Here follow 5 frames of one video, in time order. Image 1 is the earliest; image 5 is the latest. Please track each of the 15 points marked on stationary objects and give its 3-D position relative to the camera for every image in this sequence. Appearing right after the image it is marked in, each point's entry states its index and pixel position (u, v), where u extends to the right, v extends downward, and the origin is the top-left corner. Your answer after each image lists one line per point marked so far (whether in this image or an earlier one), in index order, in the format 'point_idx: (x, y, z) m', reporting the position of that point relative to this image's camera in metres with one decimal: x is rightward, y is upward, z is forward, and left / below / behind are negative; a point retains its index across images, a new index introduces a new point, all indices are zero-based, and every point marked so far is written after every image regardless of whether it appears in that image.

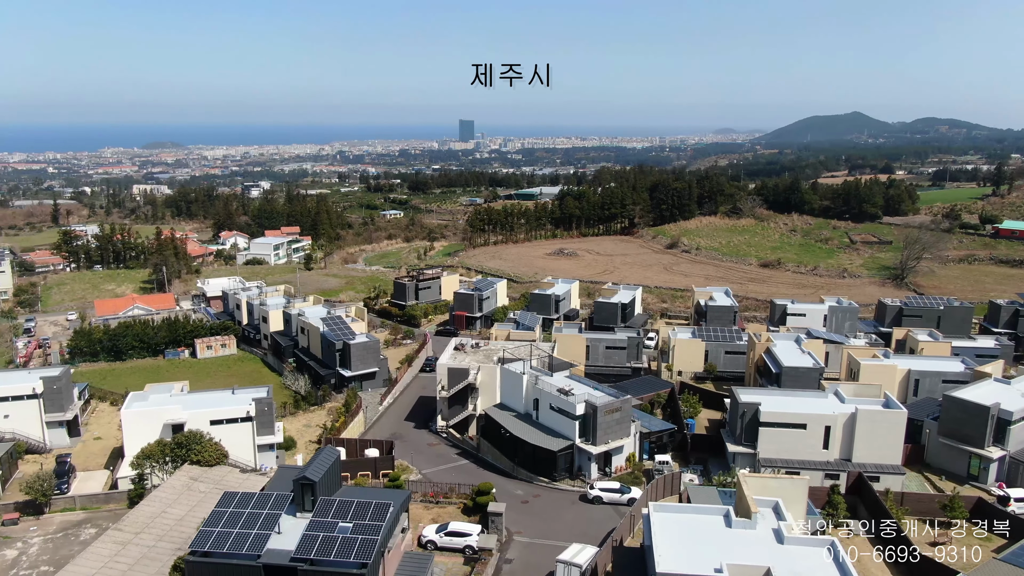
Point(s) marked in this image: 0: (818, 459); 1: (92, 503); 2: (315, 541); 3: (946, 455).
0: (+6.7, -3.7, +17.0) m
1: (-8.5, -4.3, +15.5) m
2: (-2.7, -3.5, +10.6) m
3: (+10.0, -3.9, +17.9) m
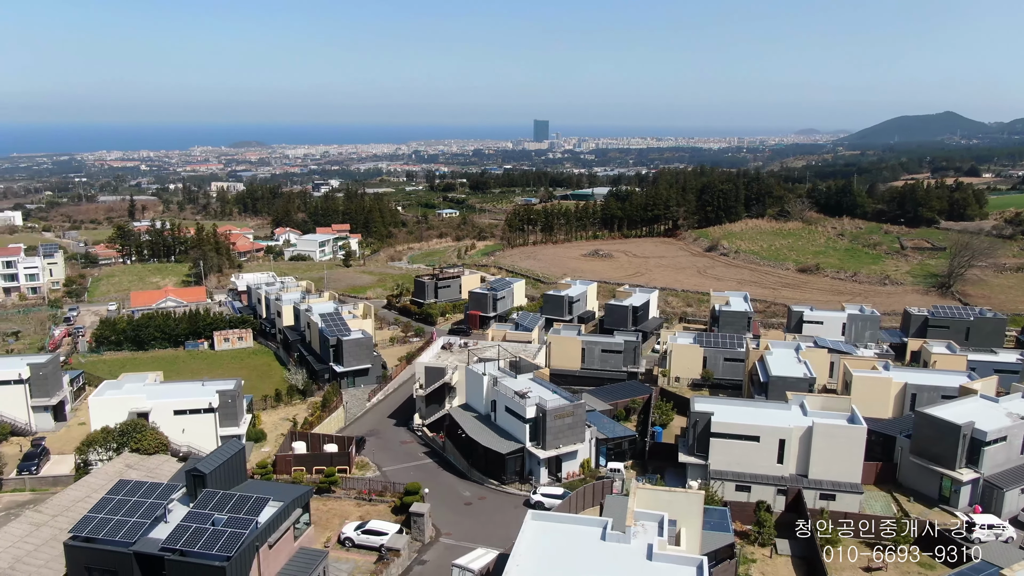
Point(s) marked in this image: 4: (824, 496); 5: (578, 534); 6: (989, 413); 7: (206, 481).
0: (+5.5, -3.9, +16.2) m
1: (-9.8, -4.1, +16.2) m
2: (-4.6, -3.4, +10.8) m
3: (+8.8, -4.1, +16.8) m
4: (+6.4, -4.2, +15.8) m
5: (+0.9, -3.4, +10.8) m
6: (+10.5, -2.7, +16.9) m
7: (-4.8, -3.0, +12.0) m
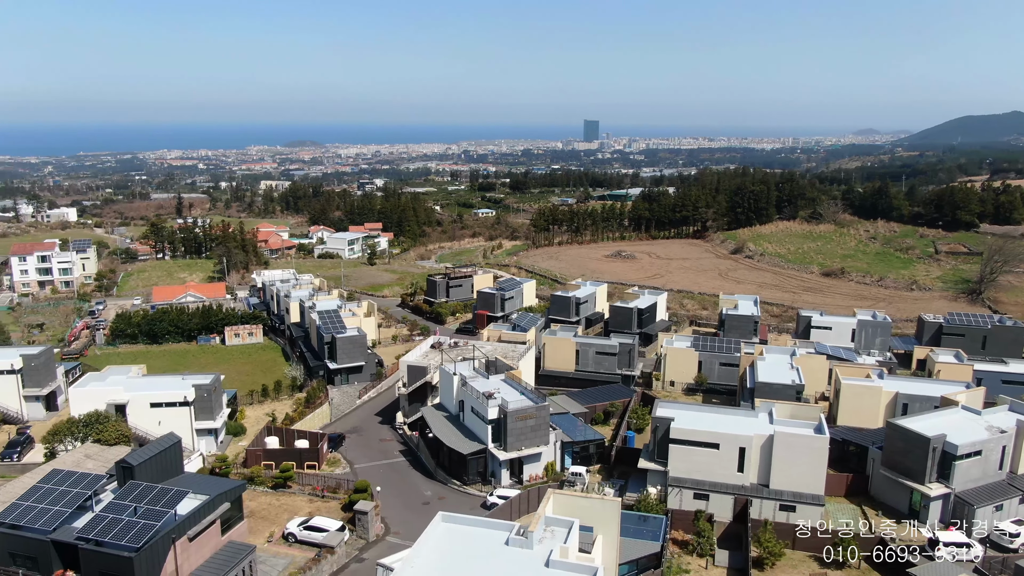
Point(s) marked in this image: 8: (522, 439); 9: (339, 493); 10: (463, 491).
0: (+4.5, -4.0, +15.8) m
1: (-10.8, -4.0, +16.7) m
2: (-5.8, -3.3, +11.0) m
3: (+7.9, -4.2, +16.2) m
4: (+5.4, -4.3, +15.3) m
5: (-0.4, -3.4, +10.6) m
6: (+9.5, -2.9, +16.2) m
7: (-6.0, -2.9, +12.2) m
8: (+0.2, -3.4, +17.3) m
9: (-3.6, -4.2, +16.0) m
10: (-1.1, -4.6, +17.5) m
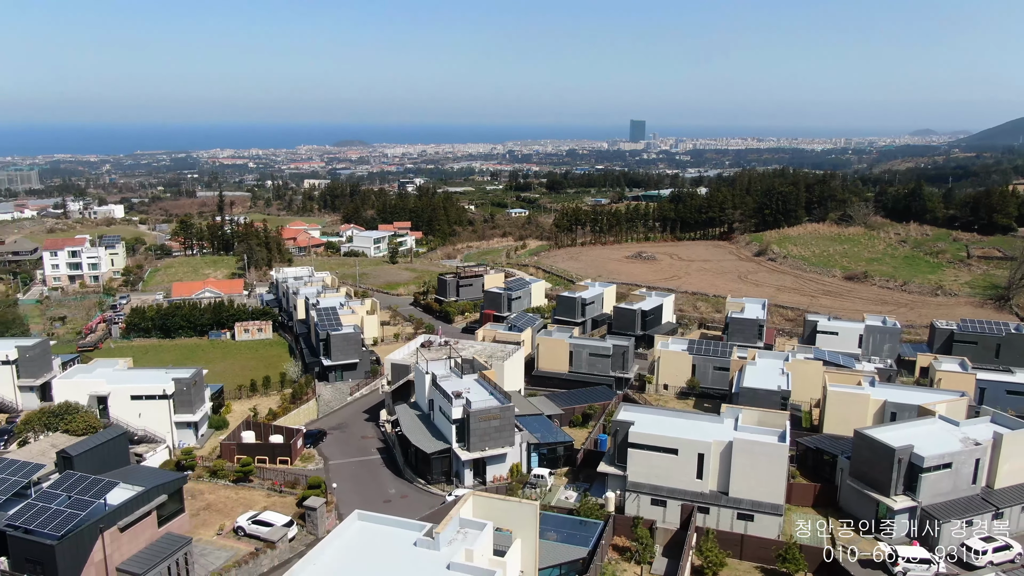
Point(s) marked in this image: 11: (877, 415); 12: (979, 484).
0: (+3.6, -4.0, +15.5) m
1: (-11.6, -3.8, +17.3) m
2: (-7.0, -3.3, +11.3) m
3: (+7.0, -4.3, +15.7) m
4: (+4.4, -4.4, +14.9) m
5: (-1.6, -3.4, +10.6) m
6: (+8.6, -3.0, +15.6) m
7: (-7.1, -2.8, +12.5) m
8: (-0.6, -3.4, +17.2) m
9: (-4.5, -4.2, +16.1) m
10: (-1.9, -4.6, +17.5) m
11: (+9.3, -3.2, +19.8) m
12: (+9.2, -3.9, +15.2) m
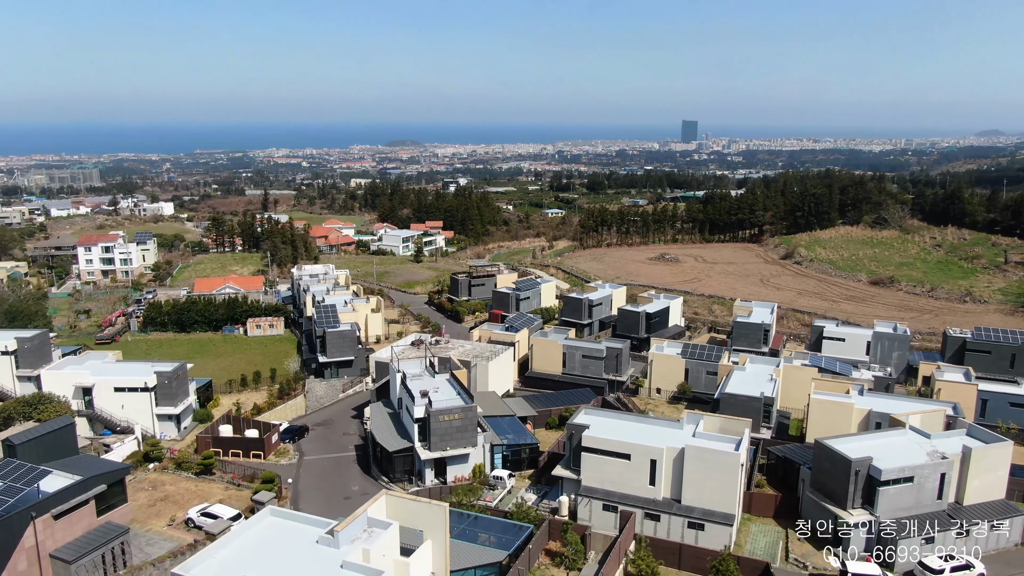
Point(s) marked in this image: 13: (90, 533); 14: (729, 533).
0: (+2.6, -4.1, +15.2) m
1: (-12.5, -3.7, +18.0) m
2: (-8.3, -3.2, +11.7) m
3: (+6.0, -4.4, +15.1) m
4: (+3.4, -4.5, +14.6) m
5: (-2.9, -3.4, +10.6) m
6: (+7.7, -3.1, +14.9) m
7: (-8.2, -2.7, +12.9) m
8: (-1.5, -3.4, +17.2) m
9: (-5.4, -4.1, +16.3) m
10: (-2.8, -4.5, +17.6) m
11: (+8.6, -3.4, +19.1) m
12: (+8.2, -4.0, +14.6) m
13: (-6.9, -4.0, +12.7) m
14: (+4.0, -4.6, +14.4) m
